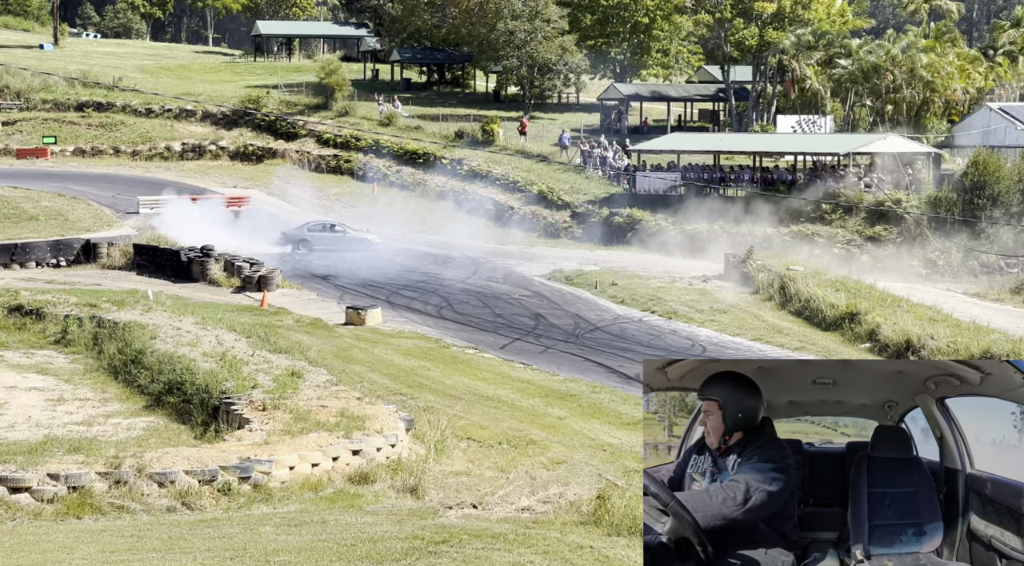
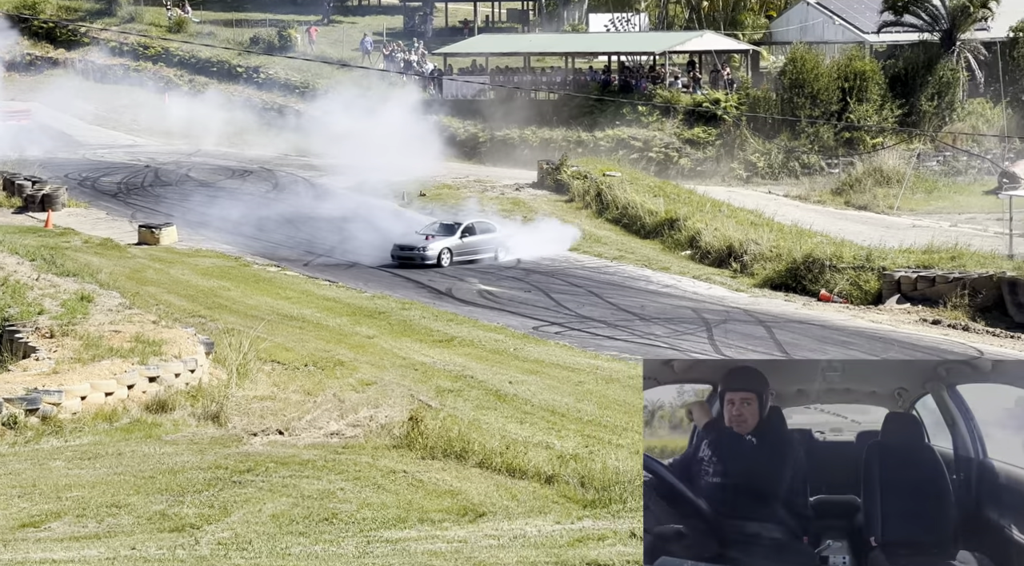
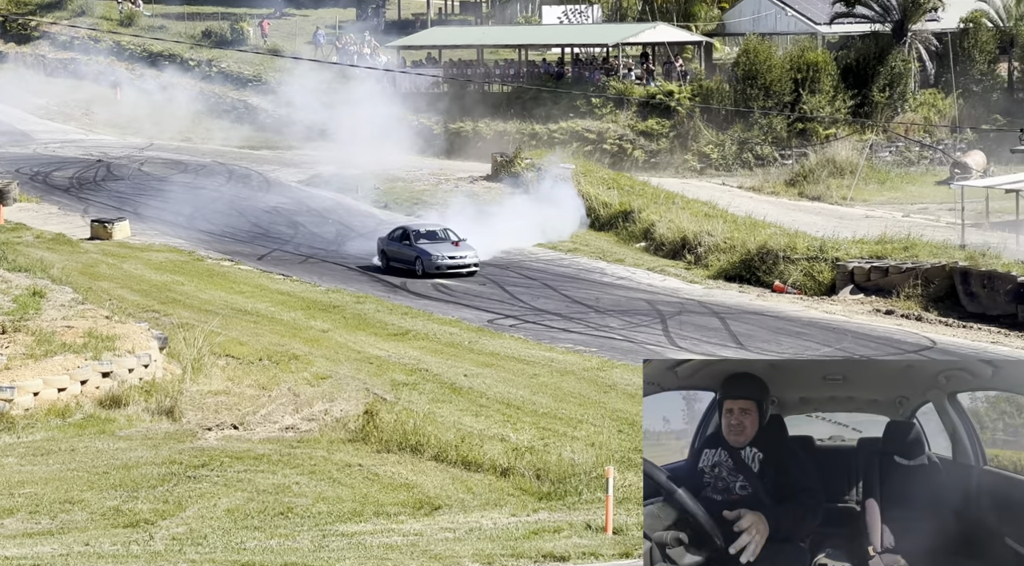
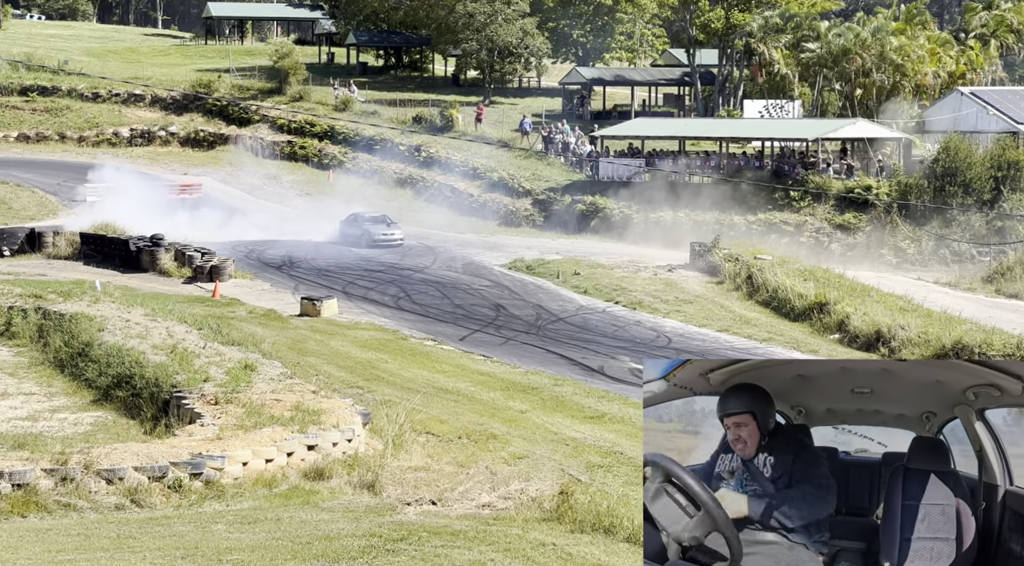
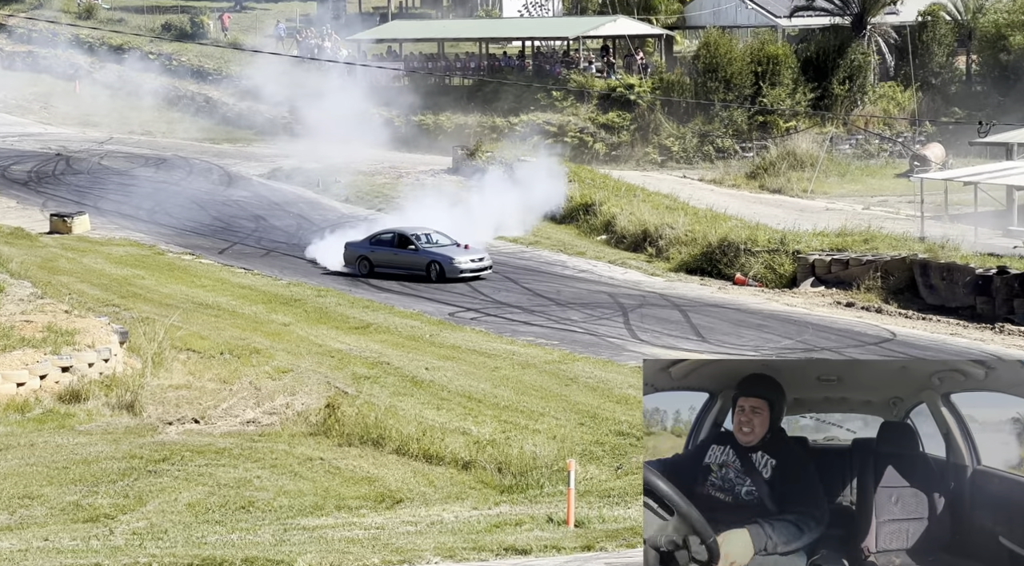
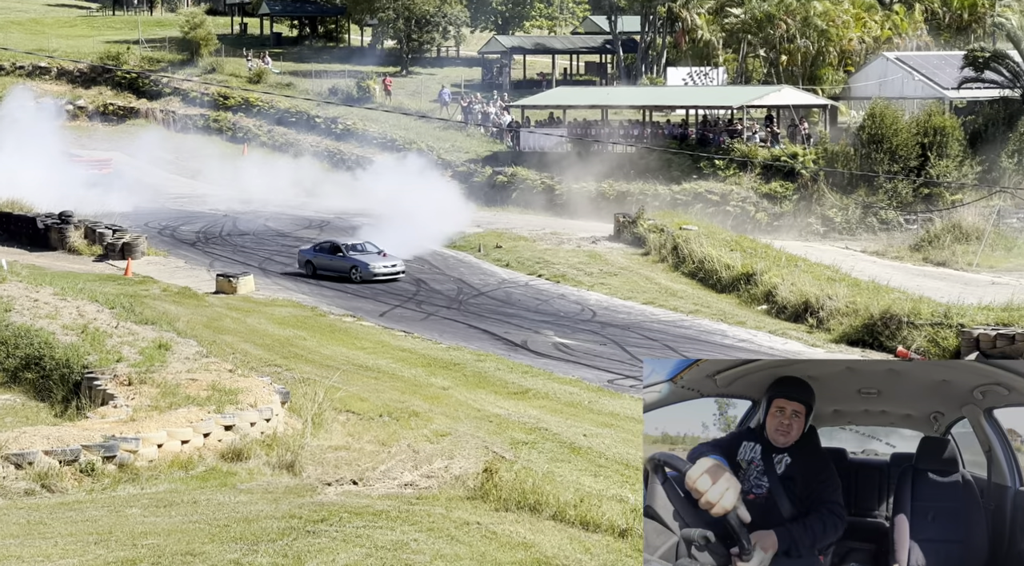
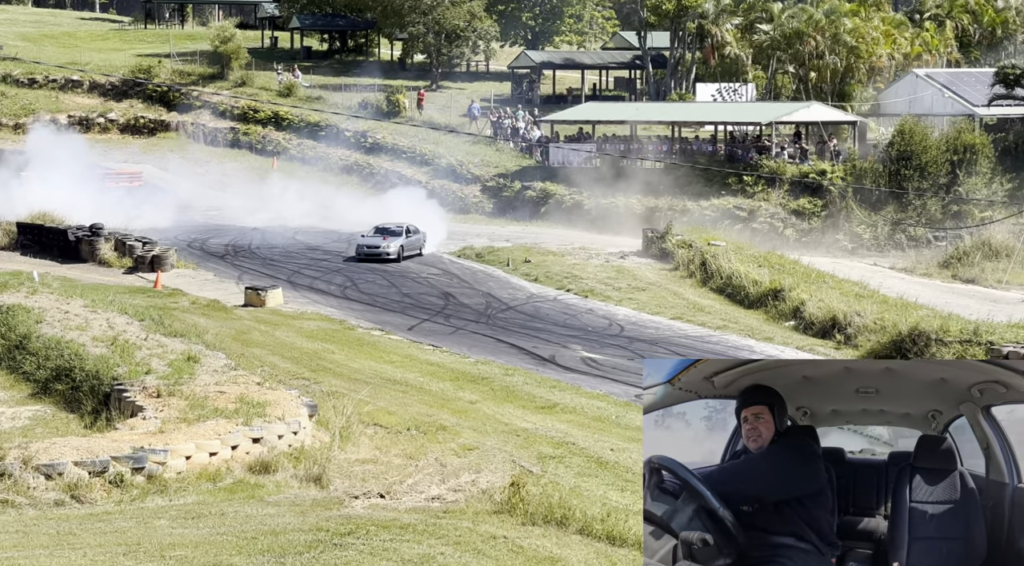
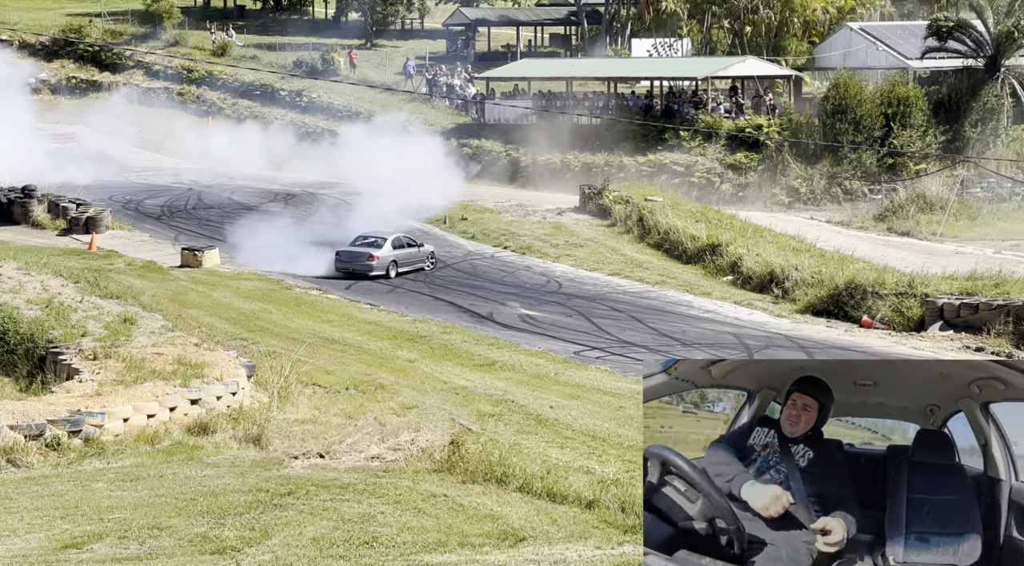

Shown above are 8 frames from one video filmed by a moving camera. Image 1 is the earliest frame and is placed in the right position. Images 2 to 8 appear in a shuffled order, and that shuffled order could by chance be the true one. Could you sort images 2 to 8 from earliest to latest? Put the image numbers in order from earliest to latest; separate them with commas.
4, 7, 6, 8, 2, 3, 5
